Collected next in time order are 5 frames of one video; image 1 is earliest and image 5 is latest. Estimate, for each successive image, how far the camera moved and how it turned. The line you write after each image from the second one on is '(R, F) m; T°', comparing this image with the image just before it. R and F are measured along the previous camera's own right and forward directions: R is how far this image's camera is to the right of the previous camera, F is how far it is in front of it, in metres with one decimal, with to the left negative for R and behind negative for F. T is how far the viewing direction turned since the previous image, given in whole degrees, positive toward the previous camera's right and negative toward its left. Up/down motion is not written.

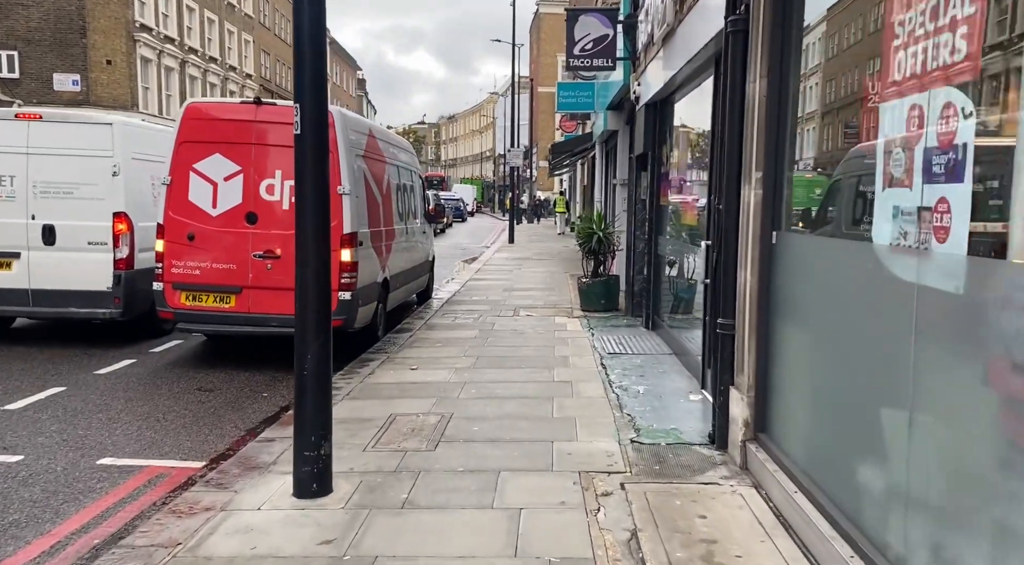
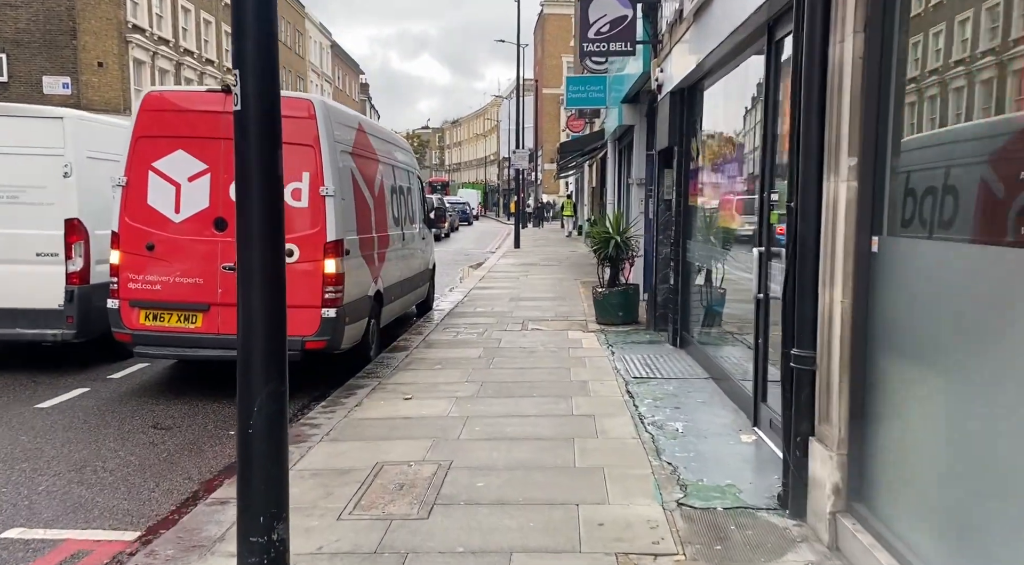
(0.0, +1.1) m; 0°
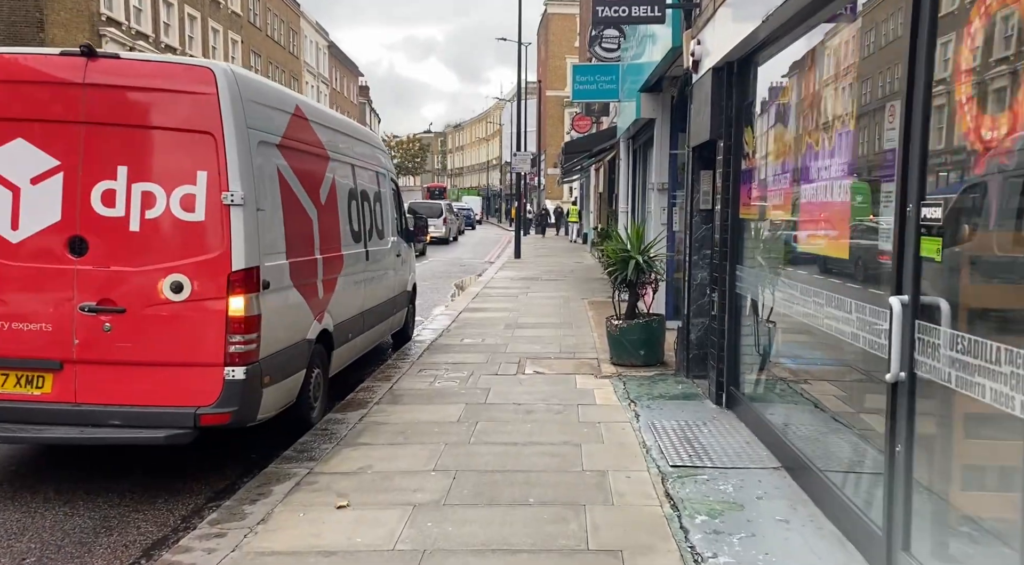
(+0.1, +2.2) m; 0°
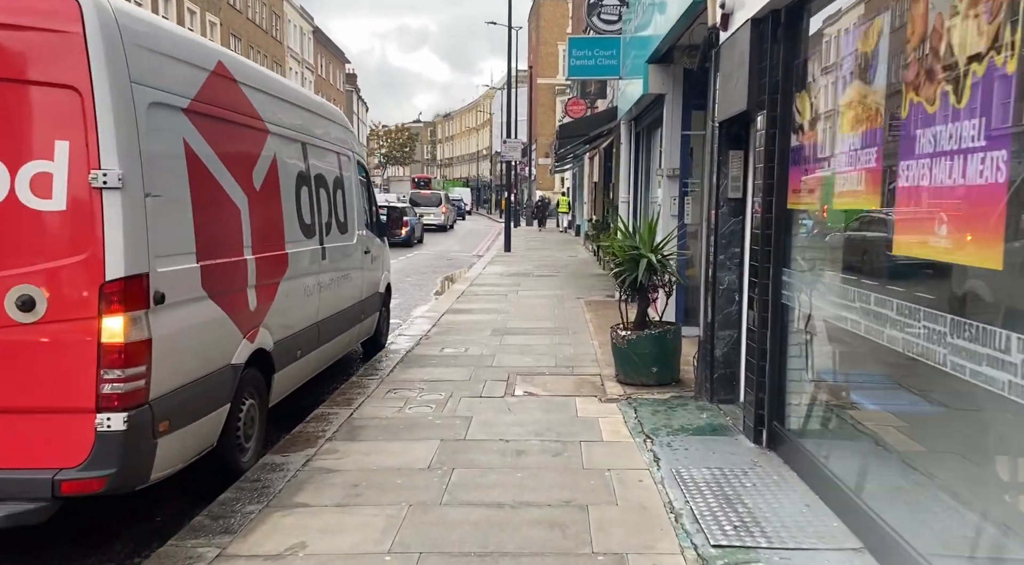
(0.0, +1.4) m; +1°
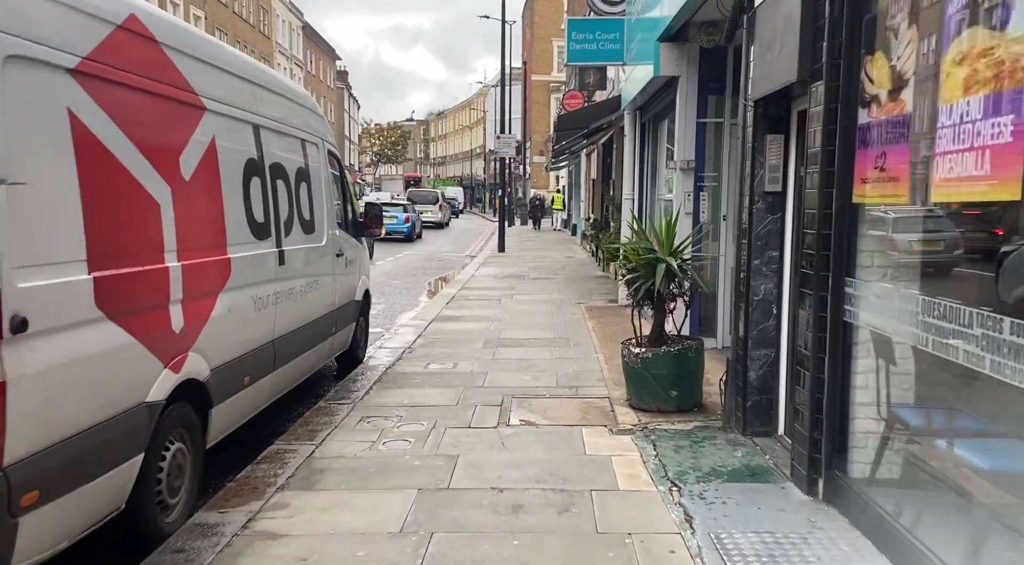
(0.0, +1.1) m; 0°
